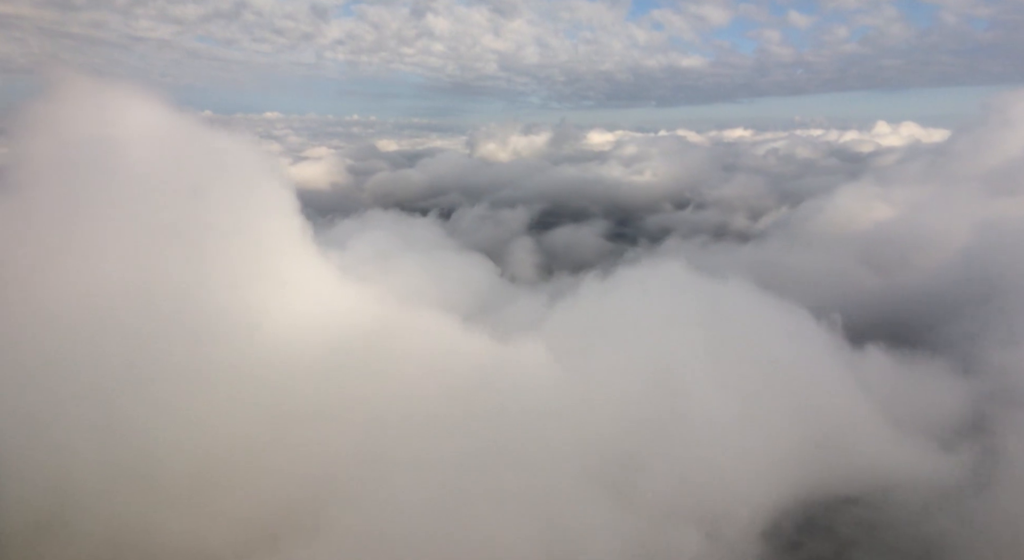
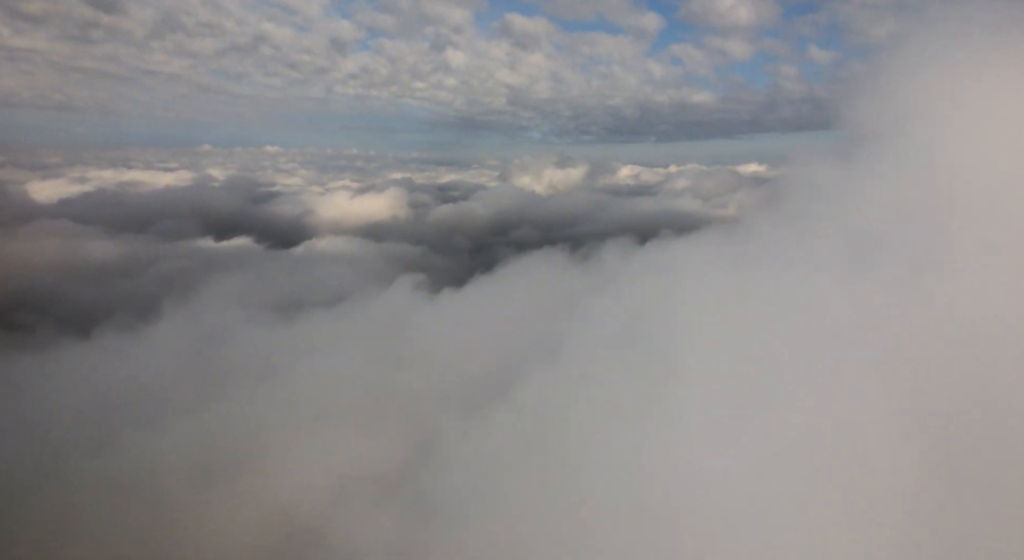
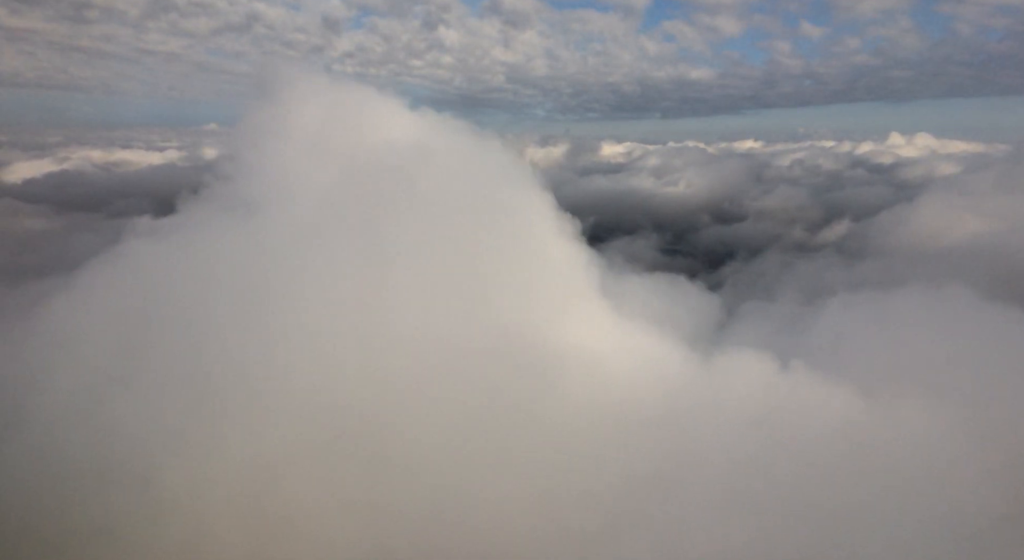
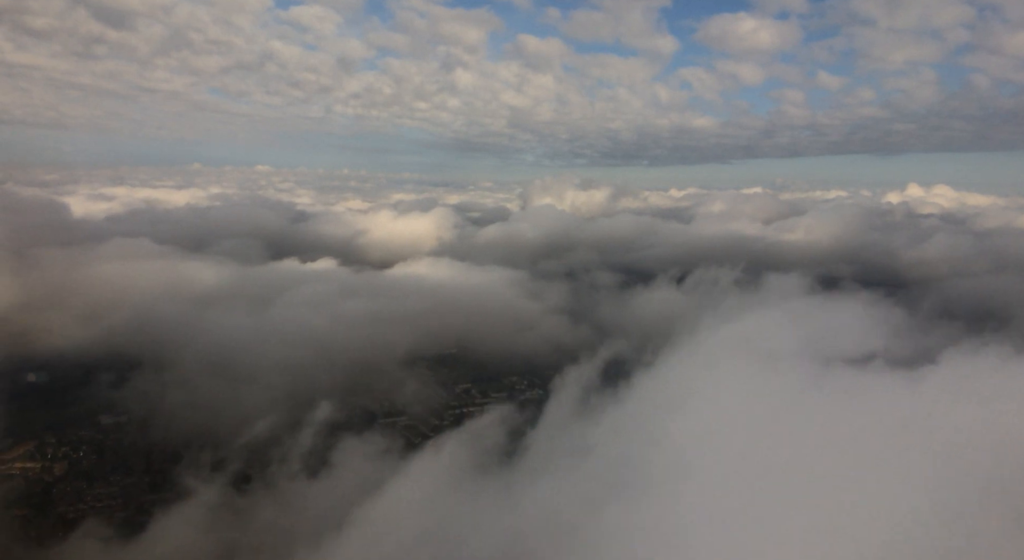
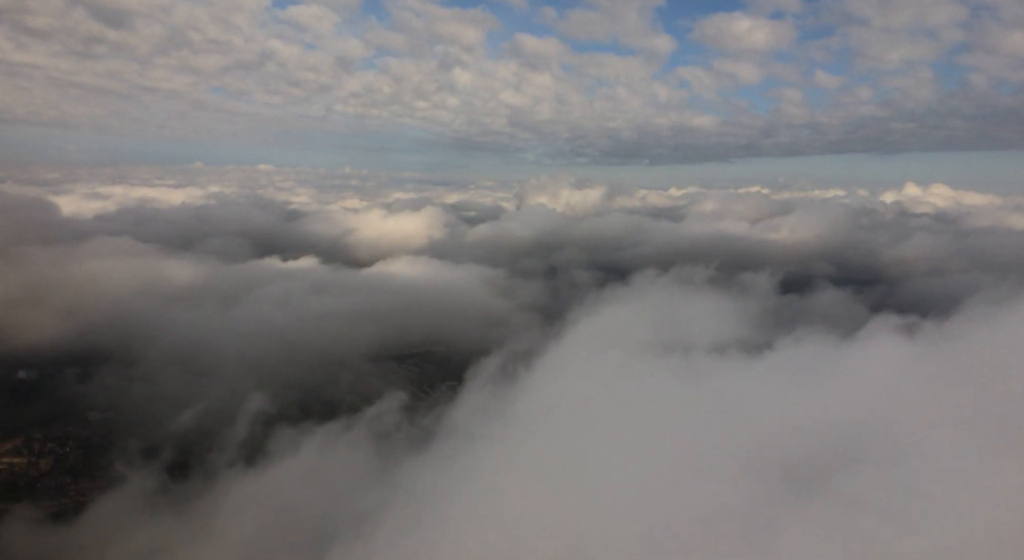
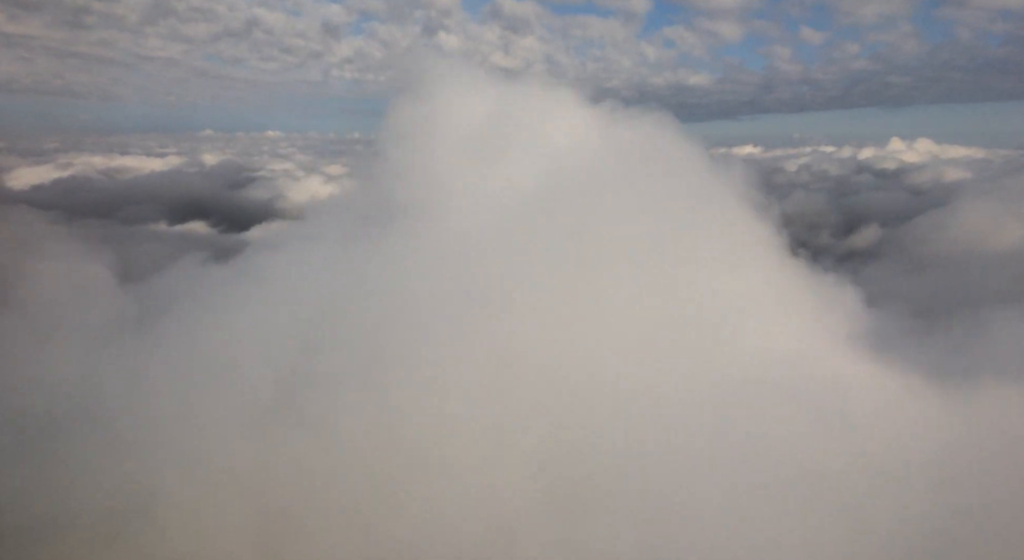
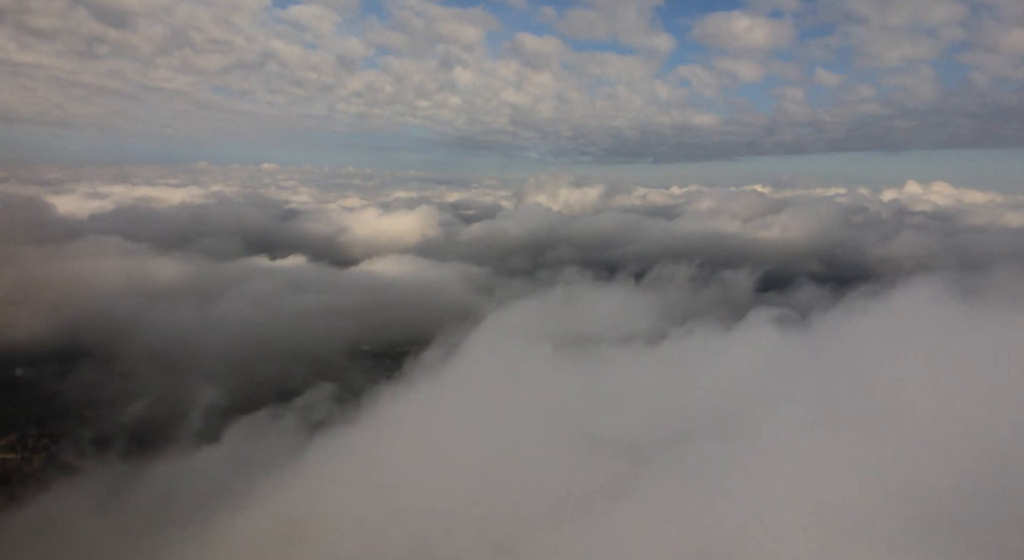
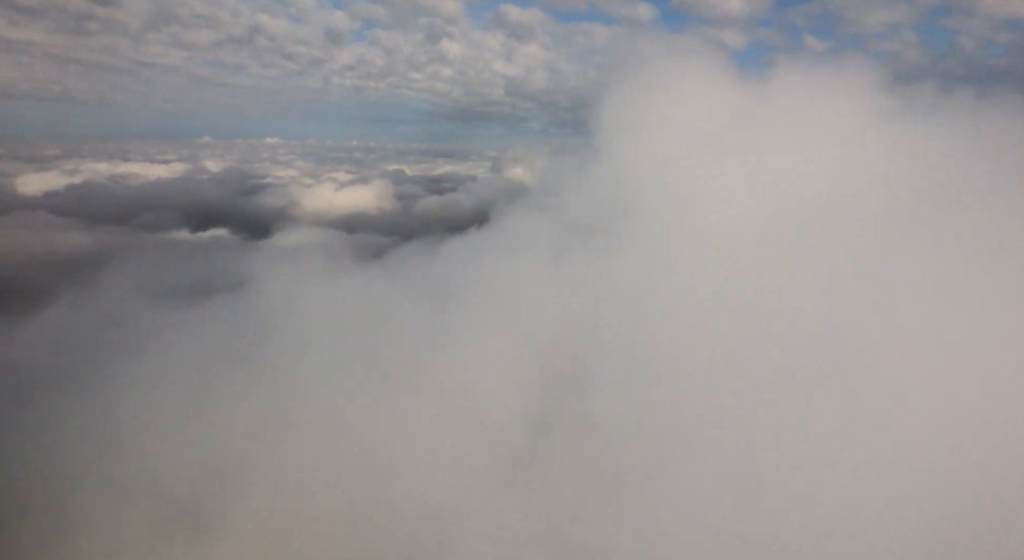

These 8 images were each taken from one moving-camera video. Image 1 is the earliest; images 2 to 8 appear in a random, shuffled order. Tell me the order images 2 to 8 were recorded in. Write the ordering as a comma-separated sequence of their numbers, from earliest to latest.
3, 6, 8, 2, 7, 5, 4
